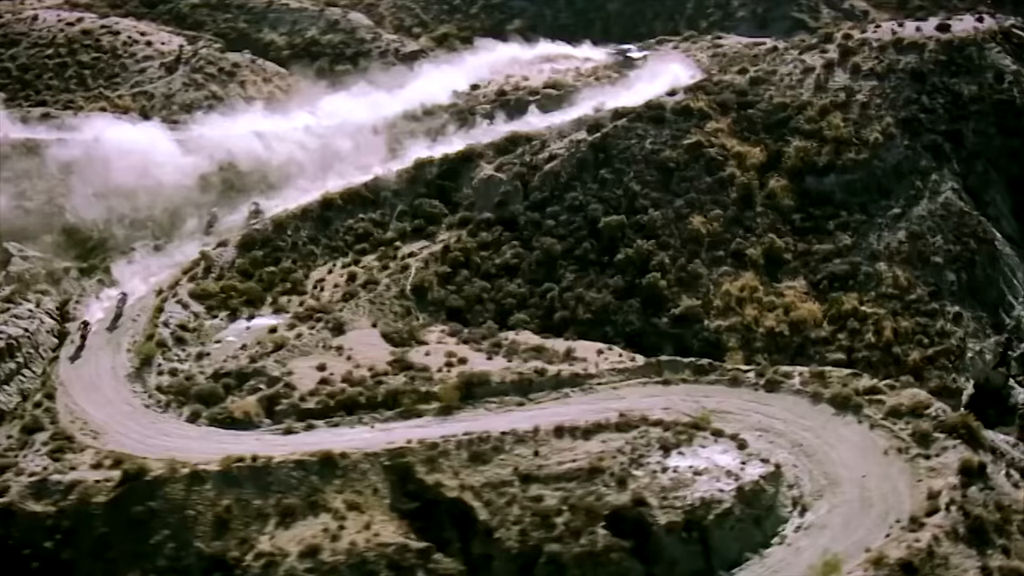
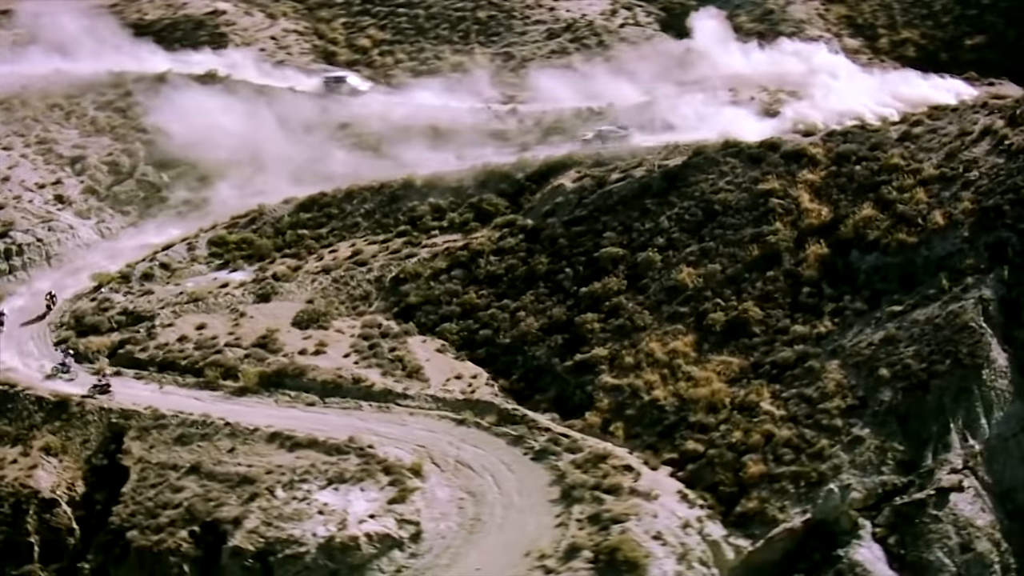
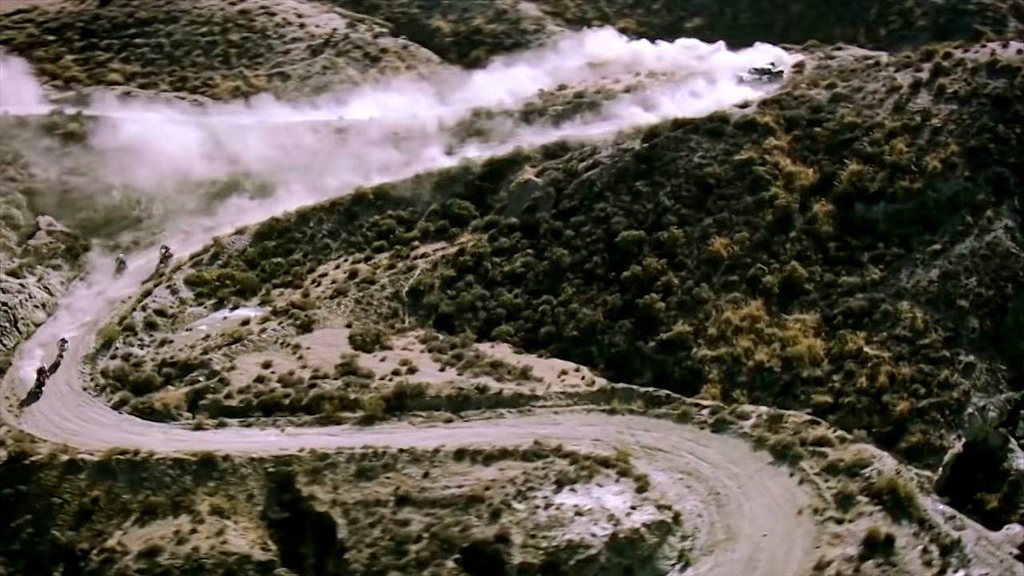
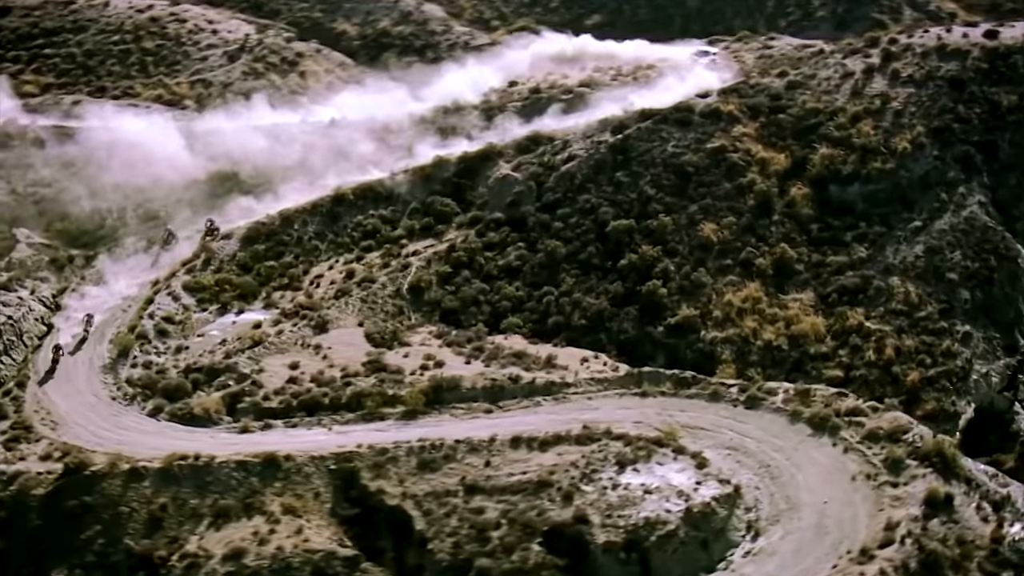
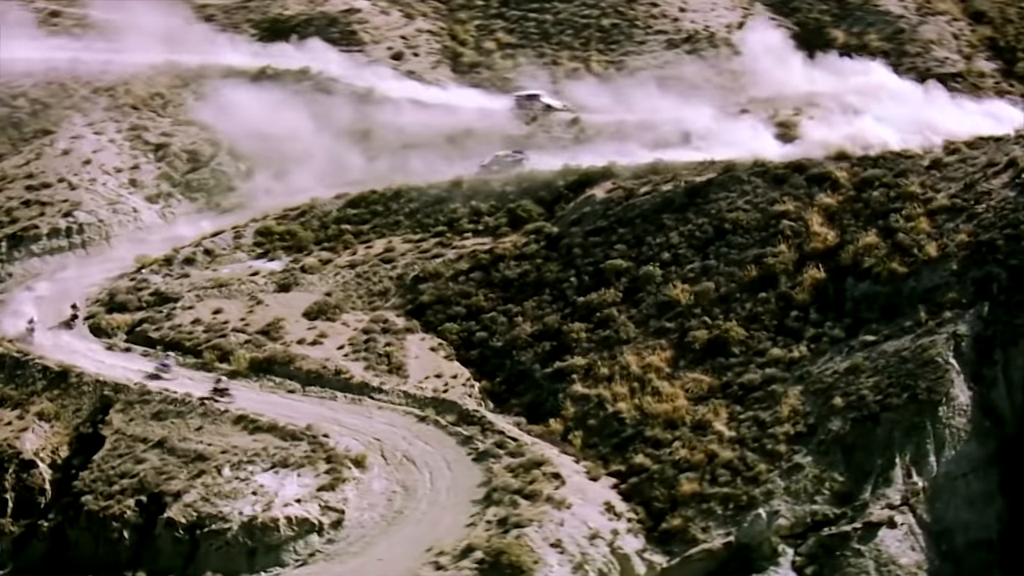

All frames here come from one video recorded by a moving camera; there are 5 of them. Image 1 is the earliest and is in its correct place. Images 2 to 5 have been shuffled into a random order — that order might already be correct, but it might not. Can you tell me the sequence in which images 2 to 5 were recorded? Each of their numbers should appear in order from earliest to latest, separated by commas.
4, 3, 2, 5
